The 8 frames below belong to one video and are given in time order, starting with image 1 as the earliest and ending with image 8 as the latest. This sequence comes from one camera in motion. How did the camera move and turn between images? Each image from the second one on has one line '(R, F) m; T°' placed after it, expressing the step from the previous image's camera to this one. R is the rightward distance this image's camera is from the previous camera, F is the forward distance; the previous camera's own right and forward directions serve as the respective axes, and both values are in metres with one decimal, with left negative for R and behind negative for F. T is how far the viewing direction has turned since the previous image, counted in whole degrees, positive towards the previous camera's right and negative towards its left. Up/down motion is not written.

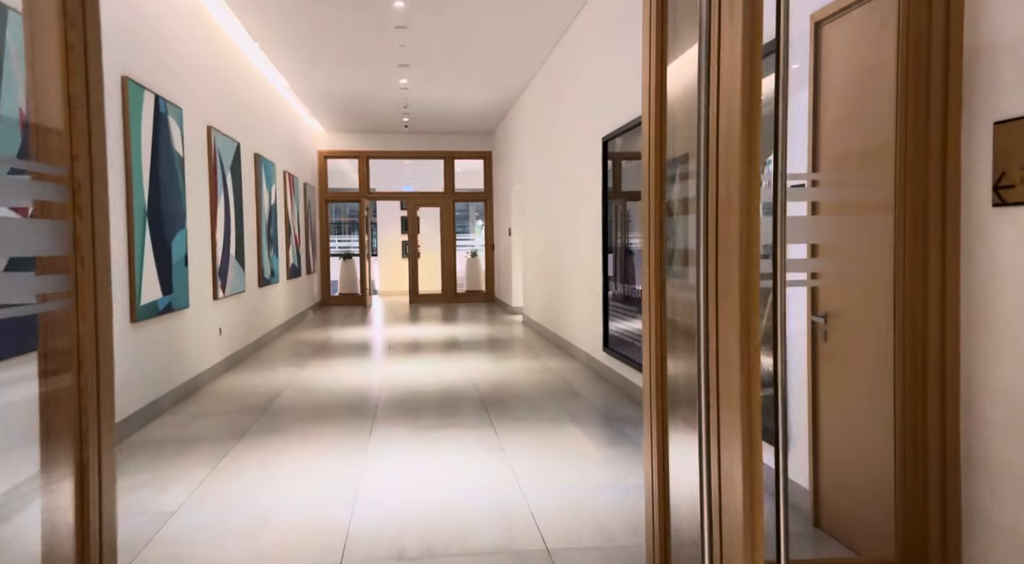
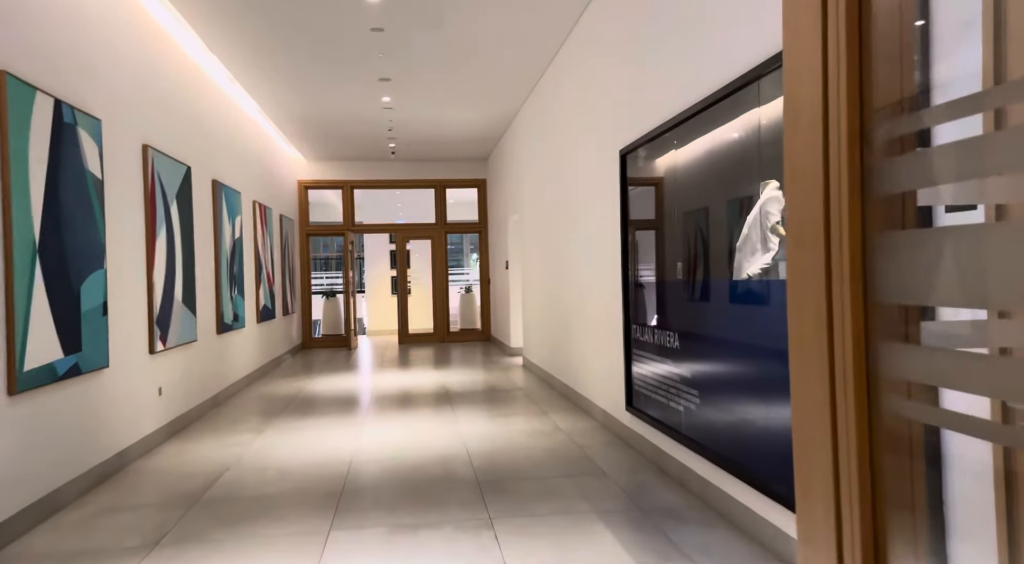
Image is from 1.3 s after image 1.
(0.0, +1.0) m; 0°
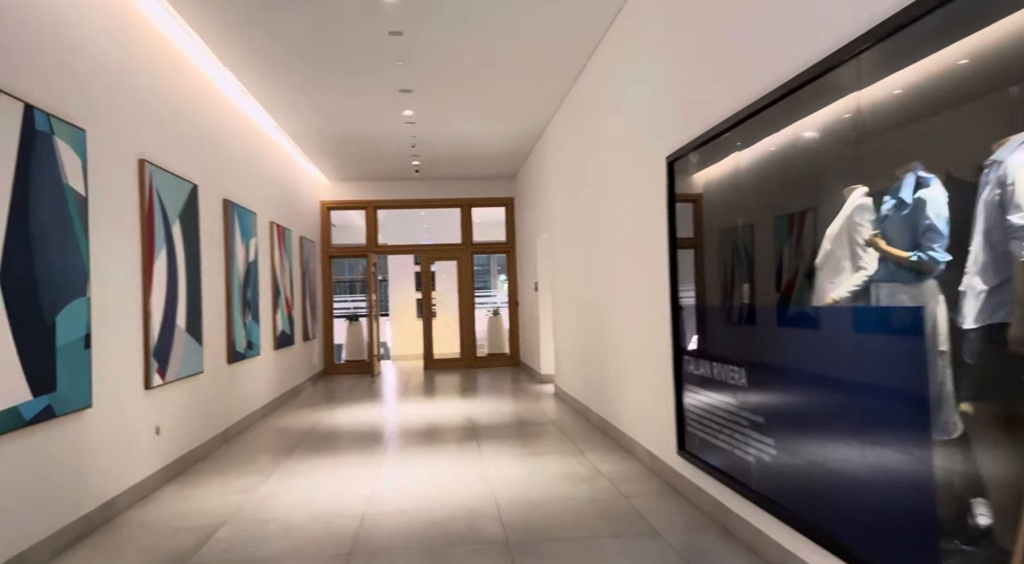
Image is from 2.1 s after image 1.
(0.0, +0.6) m; -3°
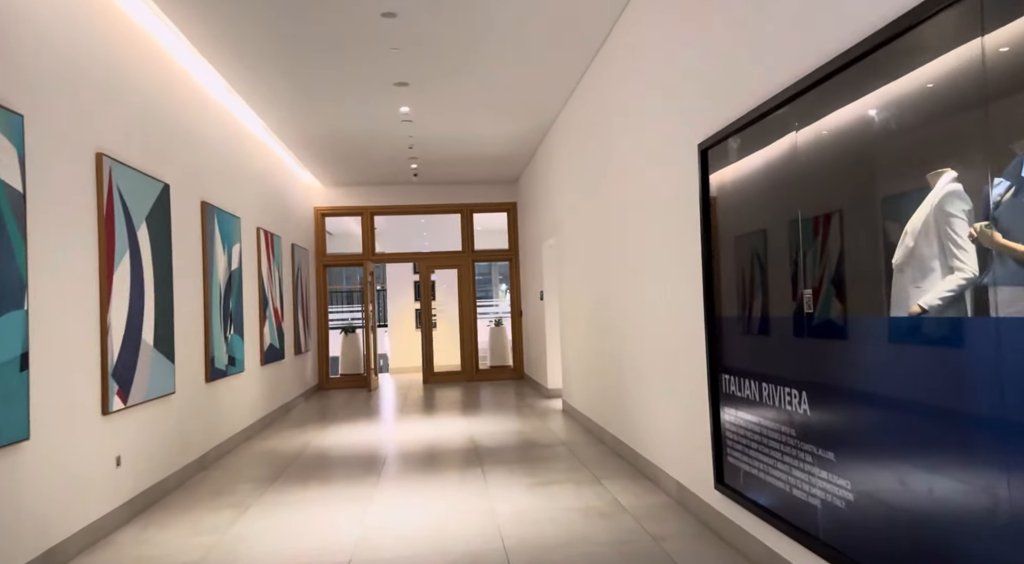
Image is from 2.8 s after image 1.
(-0.1, +0.6) m; 0°
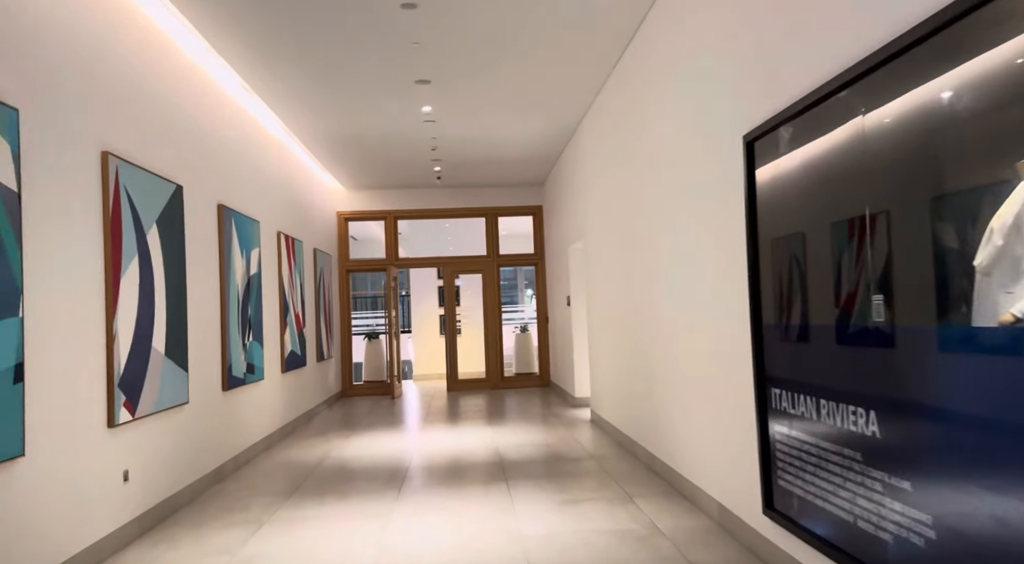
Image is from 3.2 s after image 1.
(0.0, +0.3) m; -2°
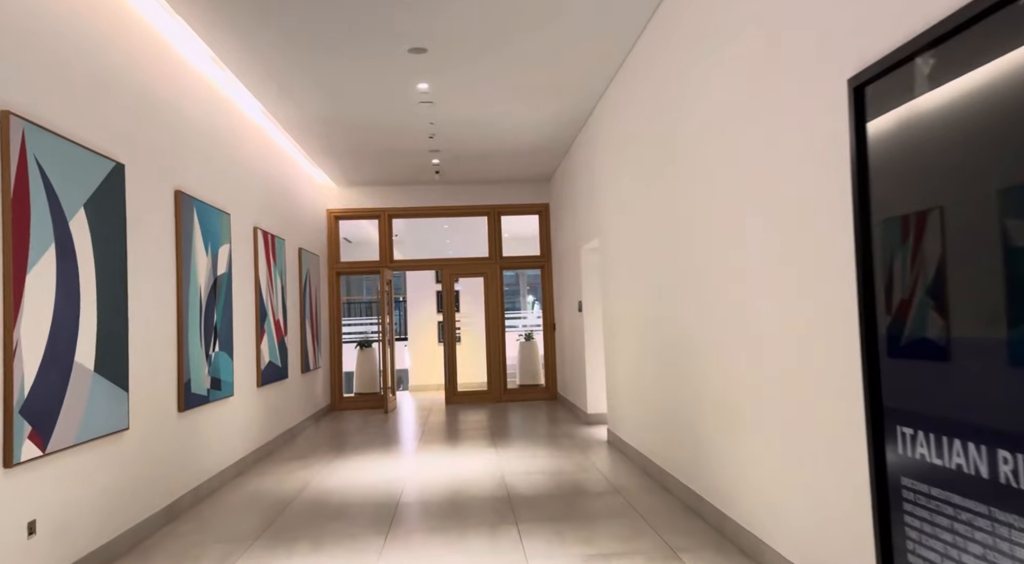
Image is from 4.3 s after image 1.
(-0.1, +0.9) m; 0°
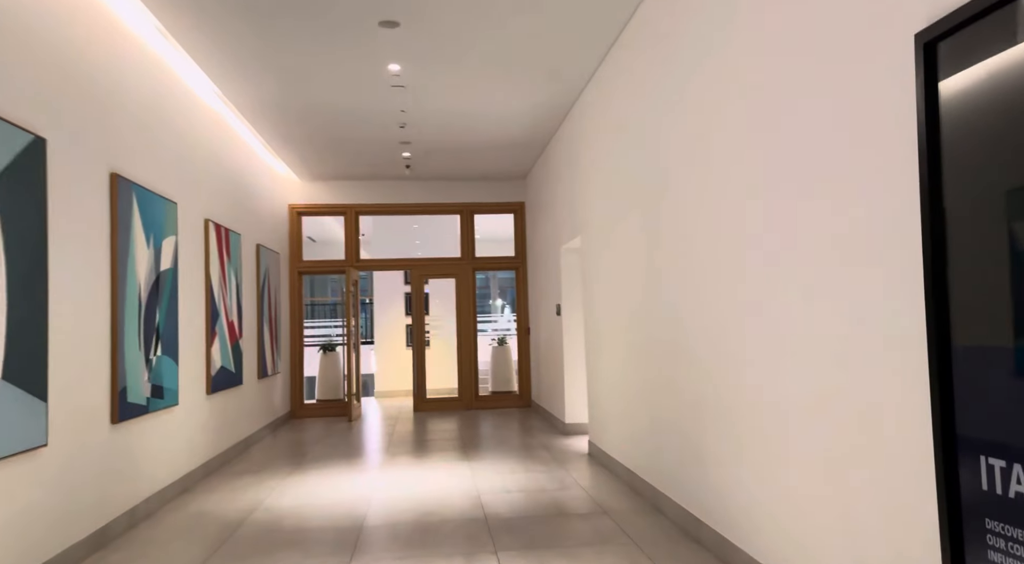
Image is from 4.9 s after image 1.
(-0.1, +0.5) m; +3°
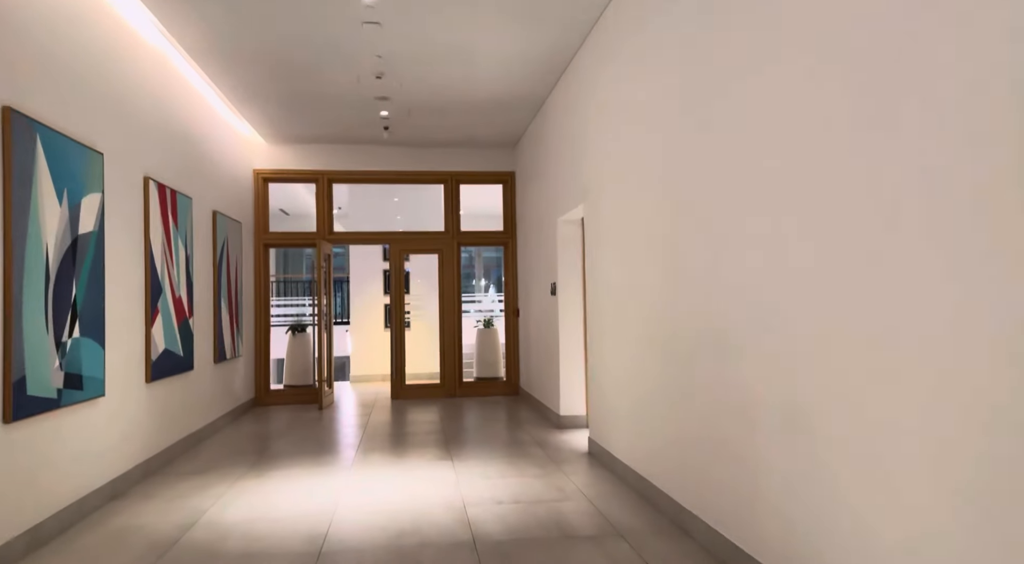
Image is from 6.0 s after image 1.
(-0.1, +0.8) m; +2°
